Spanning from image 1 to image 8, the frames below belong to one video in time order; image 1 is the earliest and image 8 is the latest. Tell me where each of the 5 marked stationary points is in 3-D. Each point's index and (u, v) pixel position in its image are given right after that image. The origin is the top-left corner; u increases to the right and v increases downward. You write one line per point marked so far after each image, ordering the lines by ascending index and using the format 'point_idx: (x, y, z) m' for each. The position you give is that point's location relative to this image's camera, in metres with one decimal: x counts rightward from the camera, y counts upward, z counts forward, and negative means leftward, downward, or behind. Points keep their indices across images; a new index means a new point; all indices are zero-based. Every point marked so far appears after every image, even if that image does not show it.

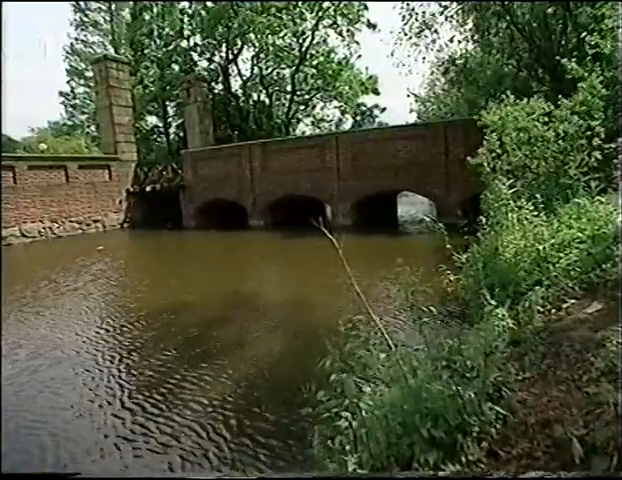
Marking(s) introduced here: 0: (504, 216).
0: (+2.1, +0.2, +6.4) m
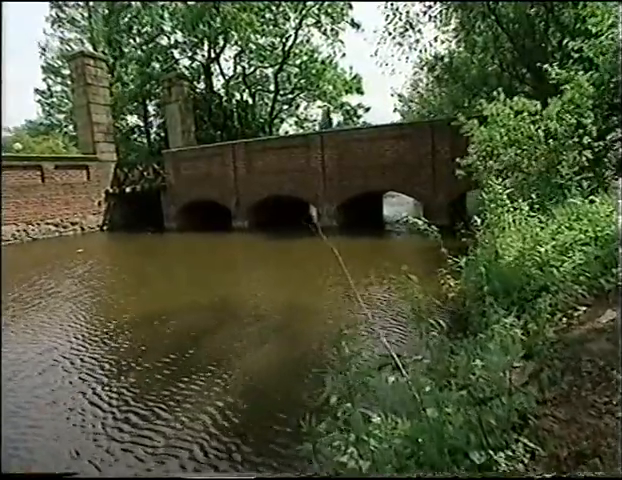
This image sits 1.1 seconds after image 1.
0: (+2.0, +0.2, +6.2) m
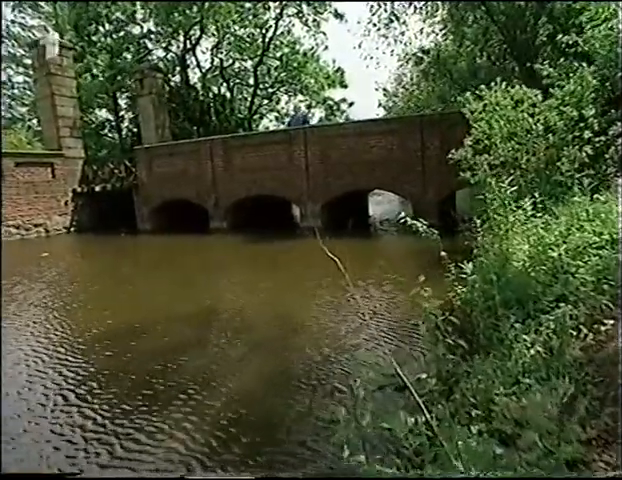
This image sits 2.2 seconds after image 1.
0: (+1.8, +0.2, +5.8) m
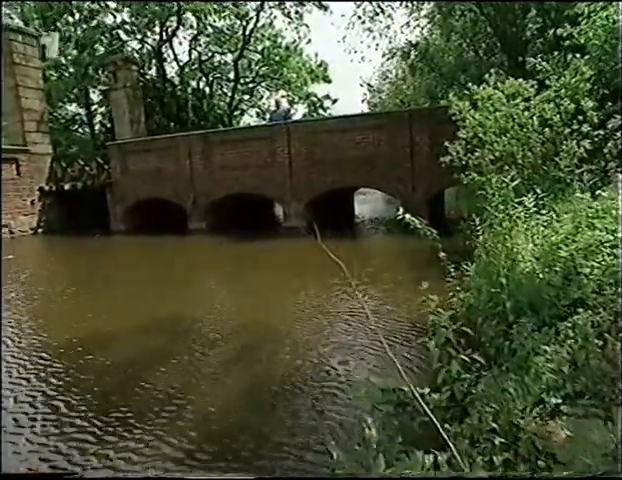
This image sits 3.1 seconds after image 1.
0: (+1.7, +0.2, +5.4) m
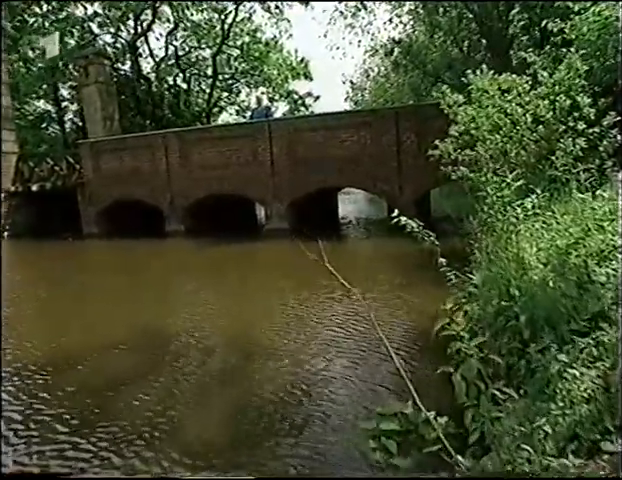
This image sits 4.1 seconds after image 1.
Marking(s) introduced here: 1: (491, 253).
0: (+1.6, +0.2, +5.0) m
1: (+1.4, -0.1, +4.7) m
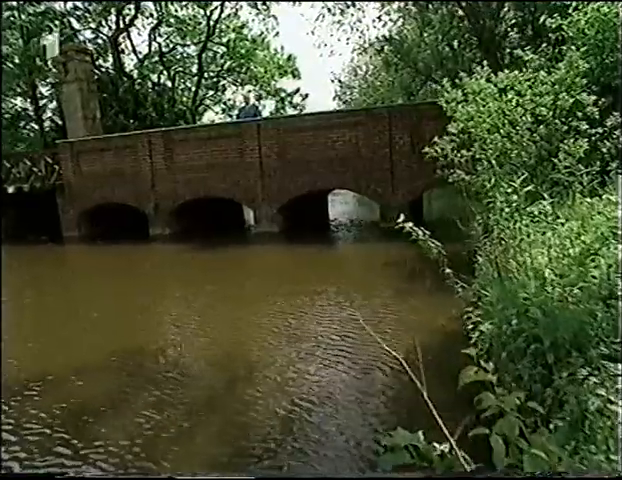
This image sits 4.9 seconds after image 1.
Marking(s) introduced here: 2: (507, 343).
0: (+1.5, +0.1, +4.8) m
1: (+1.3, -0.1, +4.4) m
2: (+1.0, -0.5, +3.2) m
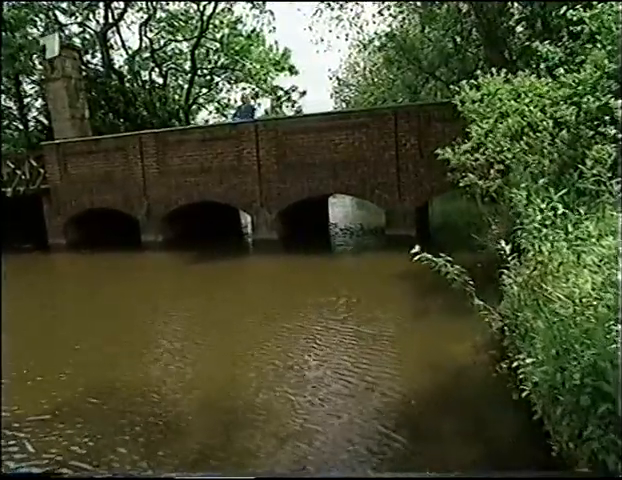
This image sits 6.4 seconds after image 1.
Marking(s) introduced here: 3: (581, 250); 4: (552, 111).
0: (+1.6, 0.0, +4.3) m
1: (+1.4, -0.3, +4.0) m
2: (+1.1, -0.7, +2.7) m
3: (+1.8, -0.1, +4.2) m
4: (+2.4, +1.3, +6.1) m
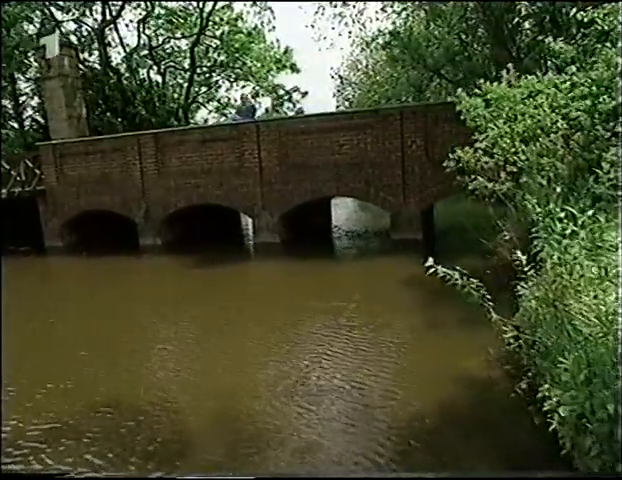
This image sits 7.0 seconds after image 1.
0: (+1.6, -0.1, +4.1) m
1: (+1.5, -0.3, +3.8) m
2: (+1.2, -0.8, +2.5) m
3: (+1.8, -0.1, +4.0) m
4: (+2.5, +1.3, +5.9) m
